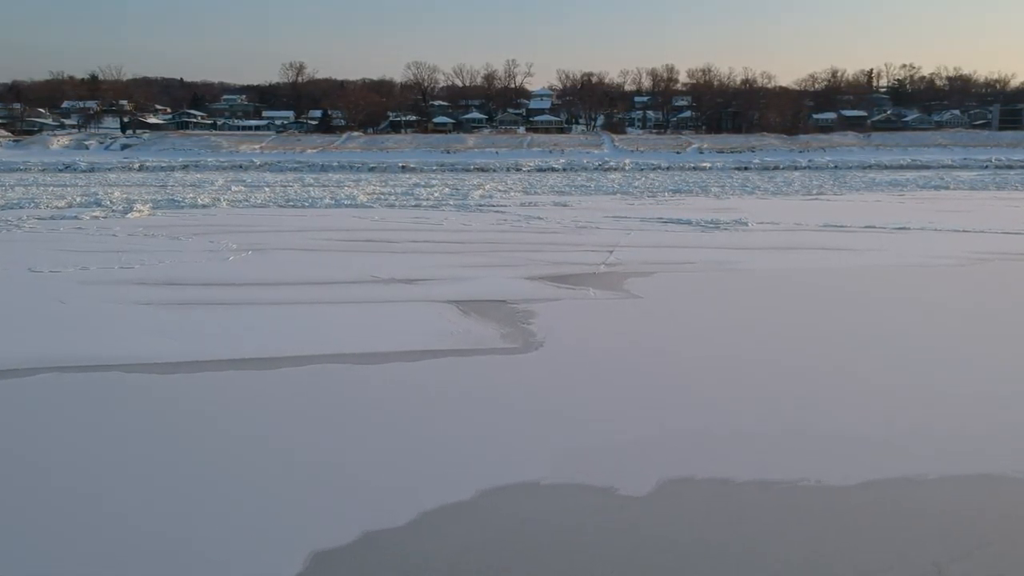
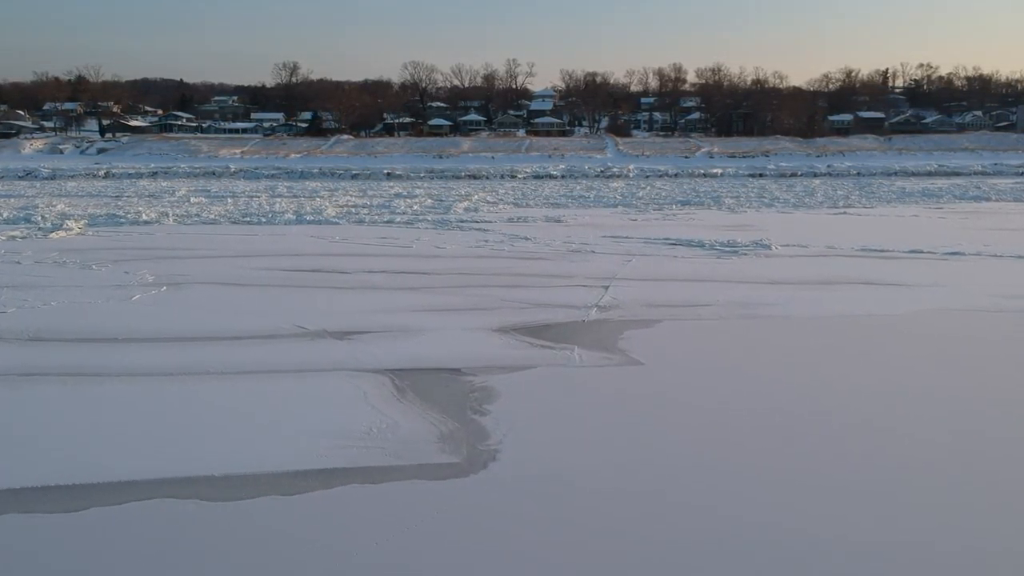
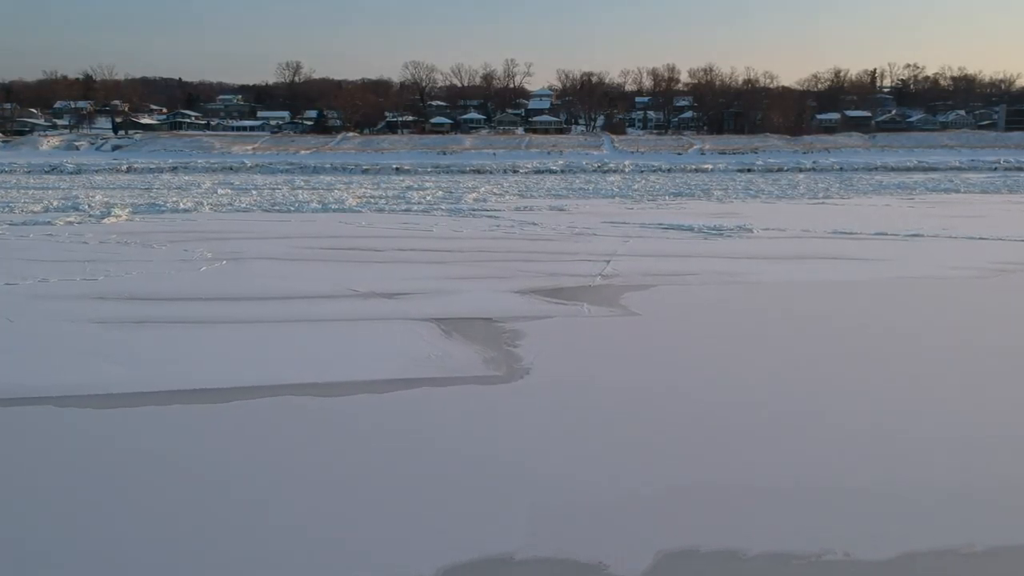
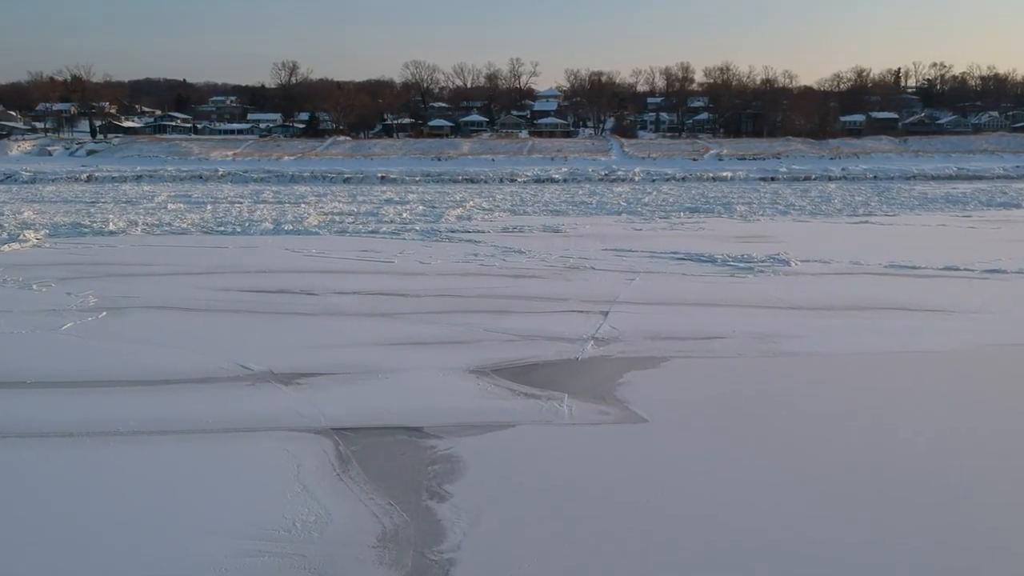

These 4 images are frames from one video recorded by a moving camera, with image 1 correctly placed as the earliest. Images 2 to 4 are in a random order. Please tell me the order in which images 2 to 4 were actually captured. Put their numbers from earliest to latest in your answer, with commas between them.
3, 2, 4
